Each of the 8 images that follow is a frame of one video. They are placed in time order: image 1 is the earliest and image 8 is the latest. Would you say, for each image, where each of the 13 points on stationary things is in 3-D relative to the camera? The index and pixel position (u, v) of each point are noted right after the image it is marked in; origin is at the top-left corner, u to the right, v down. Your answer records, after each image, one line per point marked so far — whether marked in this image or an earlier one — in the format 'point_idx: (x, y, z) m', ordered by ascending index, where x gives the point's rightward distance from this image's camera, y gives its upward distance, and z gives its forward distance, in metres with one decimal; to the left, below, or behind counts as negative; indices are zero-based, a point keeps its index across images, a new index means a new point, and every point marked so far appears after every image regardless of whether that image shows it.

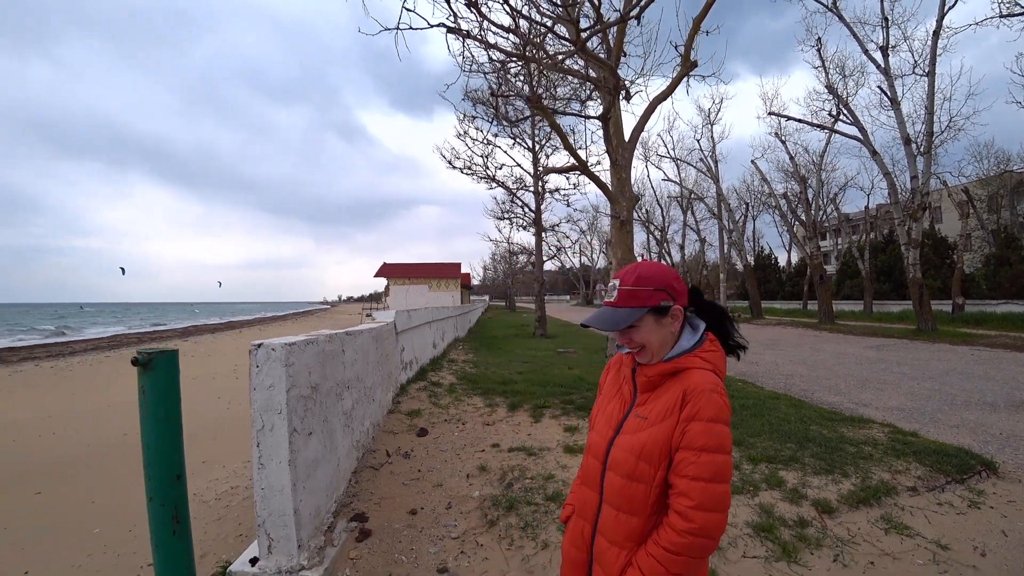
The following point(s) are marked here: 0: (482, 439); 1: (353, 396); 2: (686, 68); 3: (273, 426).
0: (-0.3, -1.5, +4.9) m
1: (-1.2, -0.8, +3.8) m
2: (+2.9, +3.7, +8.5) m
3: (-1.3, -0.7, +2.6) m
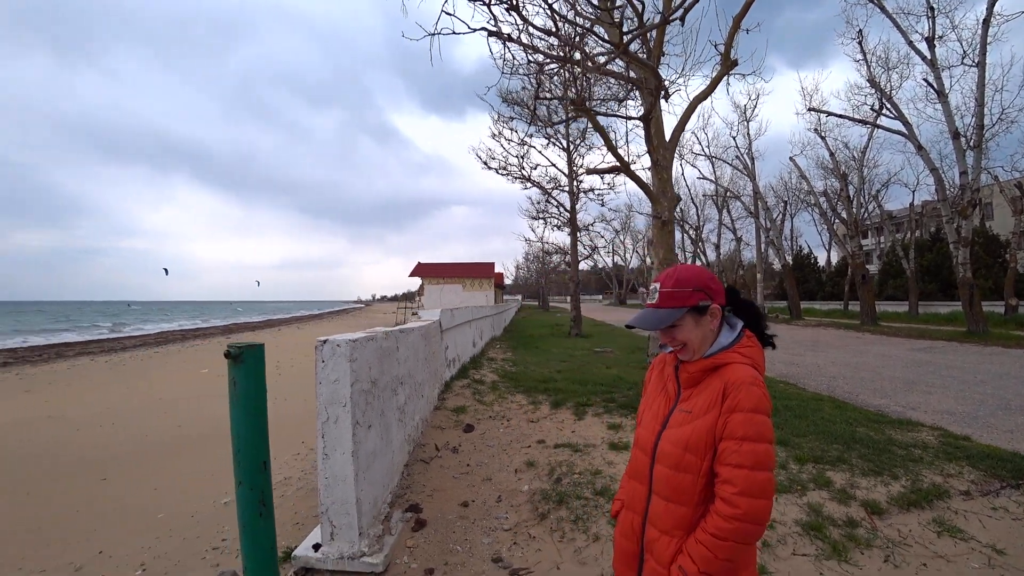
0: (+0.2, -1.4, +5.0) m
1: (-0.8, -0.8, +4.0) m
2: (+3.6, +3.7, +8.4) m
3: (-1.0, -0.7, +2.7) m
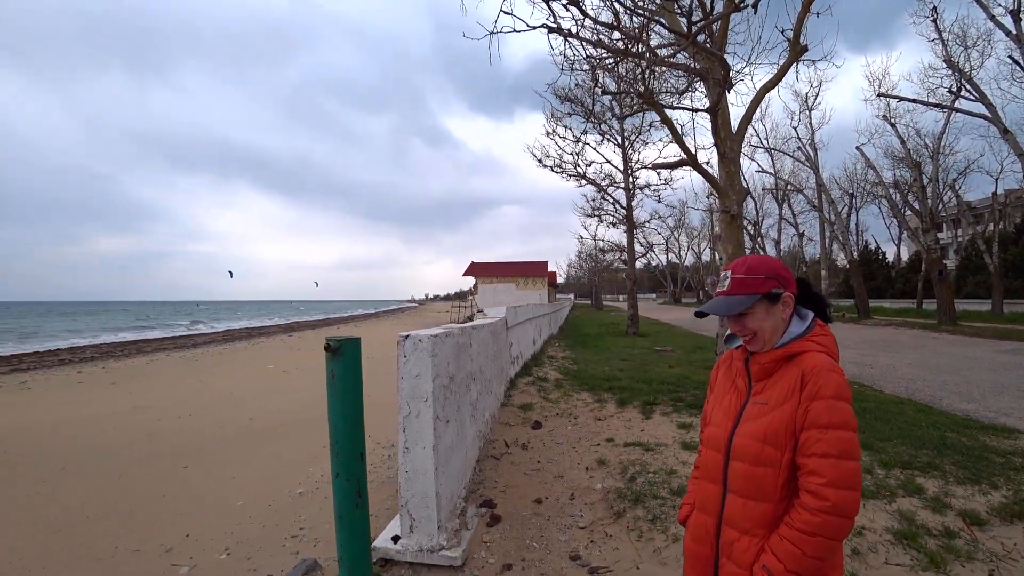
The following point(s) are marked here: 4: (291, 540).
0: (+0.8, -1.4, +4.9) m
1: (-0.3, -0.8, +4.0) m
2: (+4.5, +3.7, +8.0) m
3: (-0.5, -0.7, +2.8) m
4: (-1.6, -1.8, +3.5) m
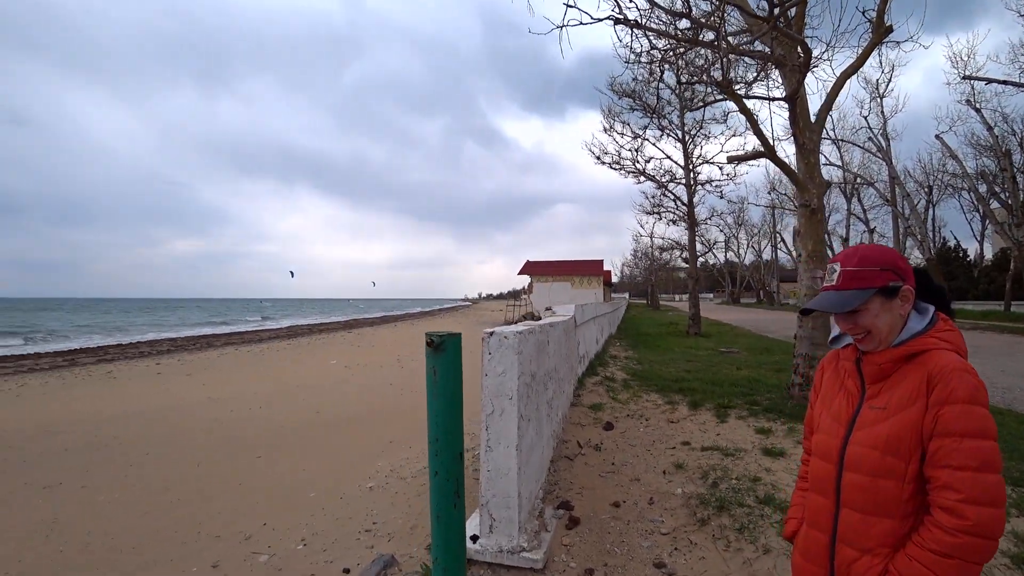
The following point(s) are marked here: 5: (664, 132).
0: (+1.5, -1.4, +4.8) m
1: (+0.3, -0.8, +4.0) m
2: (+5.4, +3.7, +7.5) m
3: (-0.1, -0.7, +2.8) m
4: (-1.1, -1.7, +3.6) m
5: (+4.1, +4.2, +13.7) m
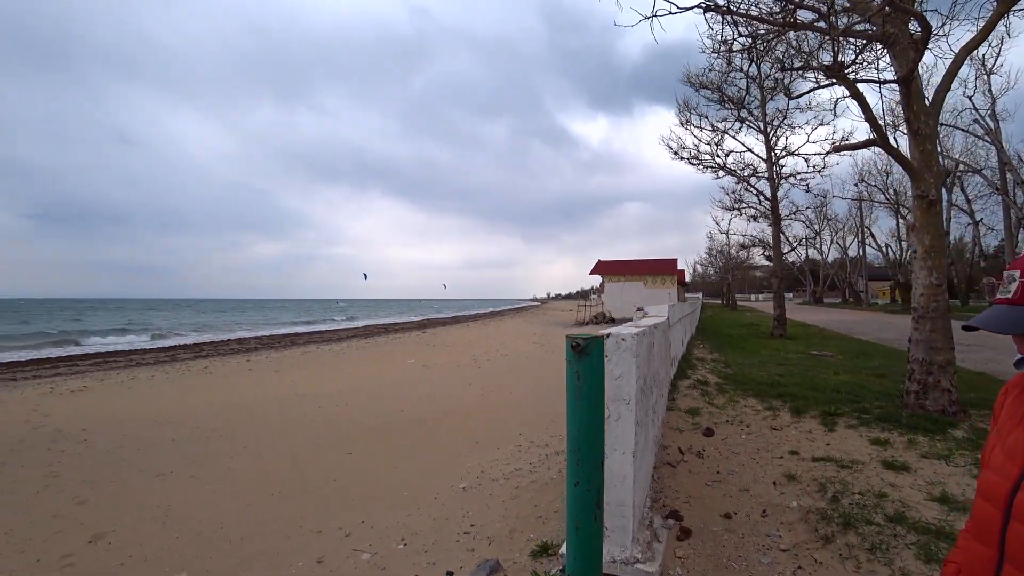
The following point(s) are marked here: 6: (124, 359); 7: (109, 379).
0: (+2.3, -1.4, +4.5) m
1: (+1.1, -0.8, +3.8) m
2: (+6.5, +3.8, +6.7) m
3: (+0.6, -0.7, +2.7) m
4: (-0.3, -1.8, +3.6) m
5: (+6.0, +4.2, +13.0) m
6: (-11.1, -2.0, +14.5) m
7: (-9.2, -2.1, +11.6) m
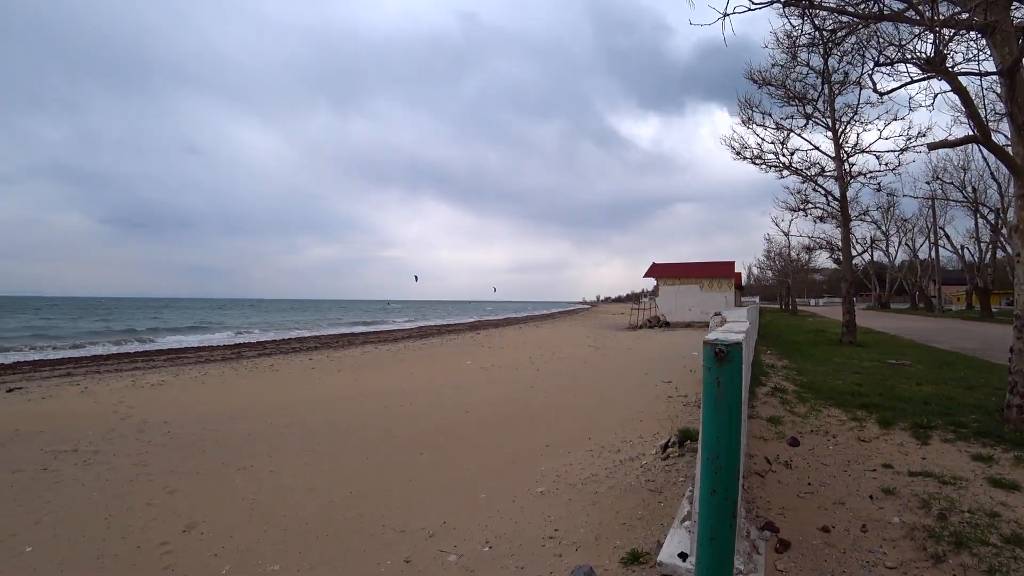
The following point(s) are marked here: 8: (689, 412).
0: (+3.0, -1.4, +4.3) m
1: (+1.7, -0.8, +3.7) m
2: (+7.4, +3.7, +6.2) m
3: (+1.1, -0.7, +2.6) m
4: (+0.3, -1.8, +3.7) m
5: (+7.4, +4.1, +12.5) m
6: (-9.5, -2.0, +15.4) m
7: (-7.9, -2.1, +12.3) m
8: (+2.5, -1.7, +7.1) m
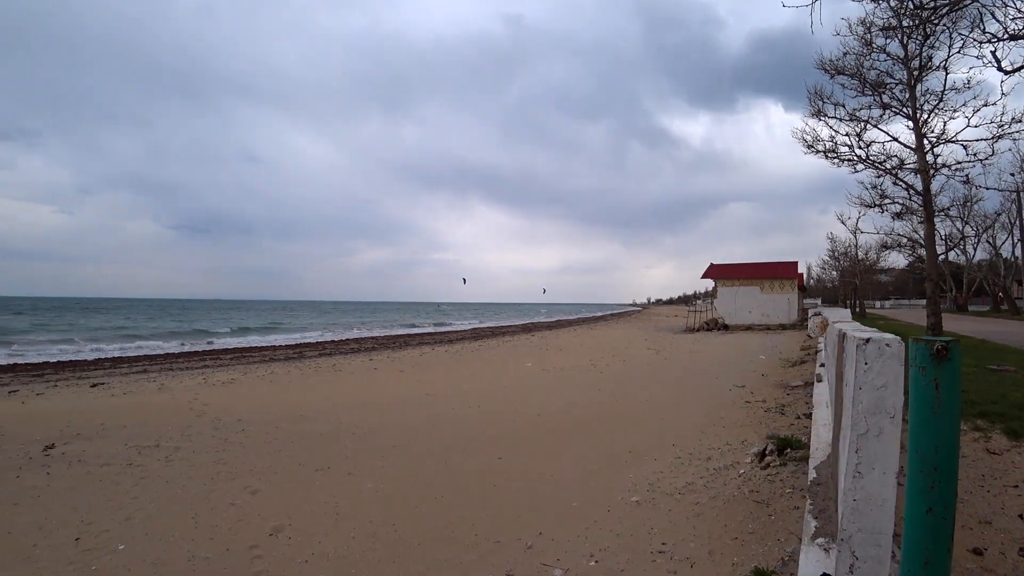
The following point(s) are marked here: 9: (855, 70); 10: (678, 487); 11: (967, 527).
0: (+3.7, -1.4, +3.9) m
1: (+2.4, -0.8, +3.4) m
2: (+8.3, +3.7, +5.4) m
3: (+1.7, -0.7, +2.4) m
4: (+1.0, -1.8, +3.5) m
5: (+8.8, +4.1, +11.8) m
6: (-7.9, -2.1, +15.9) m
7: (-6.5, -2.1, +12.7) m
8: (+3.4, -1.7, +6.7) m
9: (+8.1, +5.2, +12.0) m
10: (+1.4, -1.6, +4.2) m
11: (+2.8, -1.5, +3.2) m
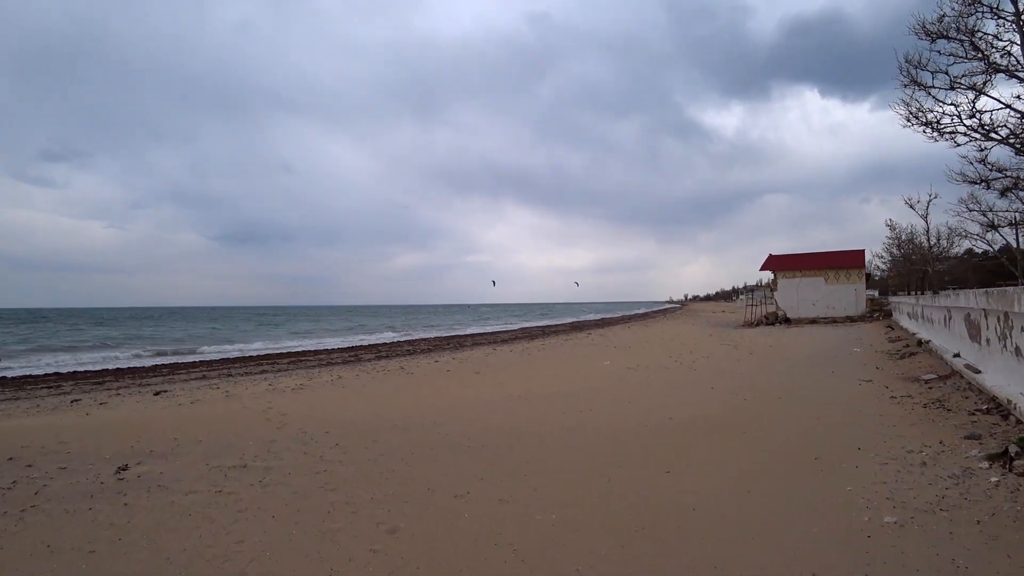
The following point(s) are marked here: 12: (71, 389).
0: (+5.1, -1.1, +3.0) m
1: (+3.7, -0.5, +2.6) m
2: (+9.6, +4.1, +4.4) m
3: (+3.0, -0.4, +1.6) m
4: (+2.4, -1.5, +2.7) m
5: (+10.3, +4.5, +10.7) m
6: (-6.0, -2.2, +15.5) m
7: (-4.7, -2.1, +12.2) m
8: (+5.0, -1.5, +5.8) m
9: (+9.7, +5.5, +11.0) m
10: (+2.8, -1.4, +3.5) m
11: (+4.2, -1.2, +2.3) m
12: (-10.8, -2.5, +12.4) m
